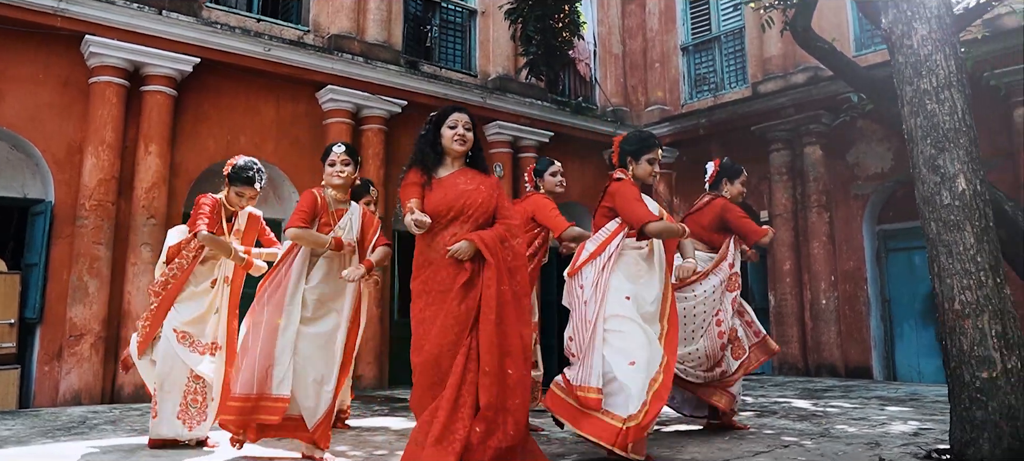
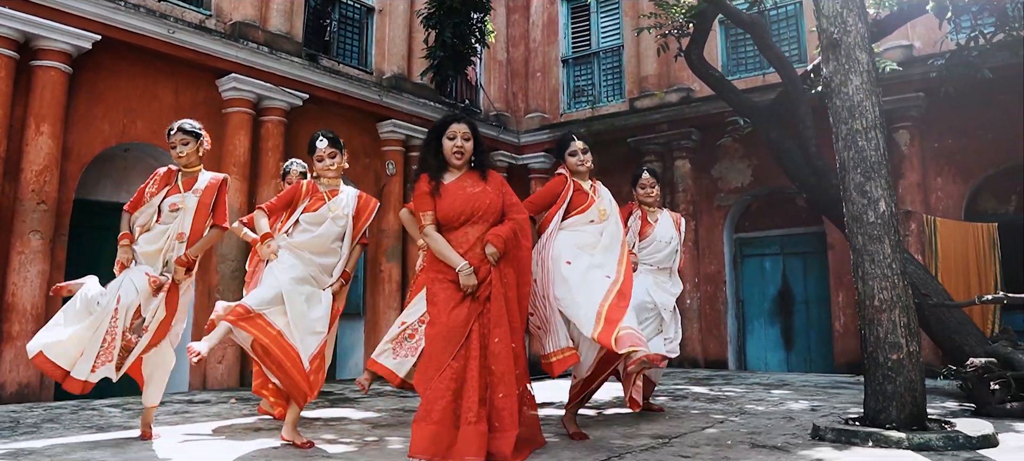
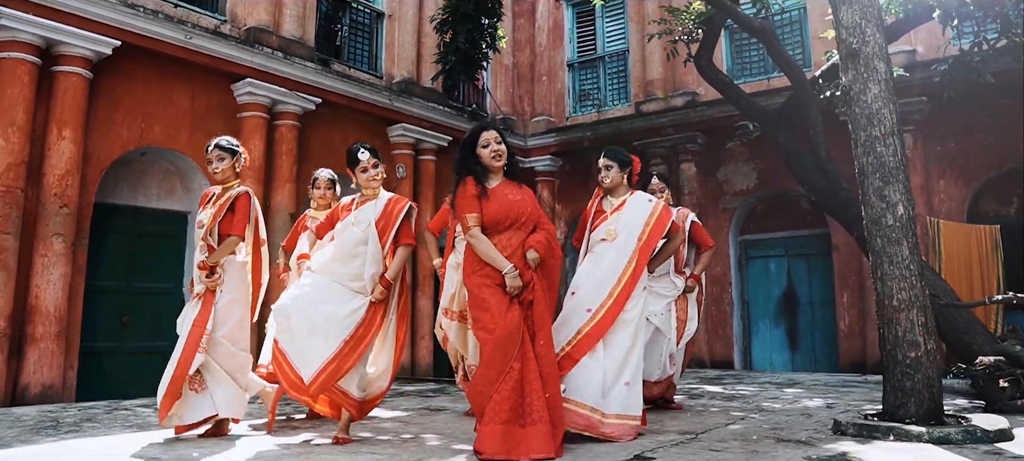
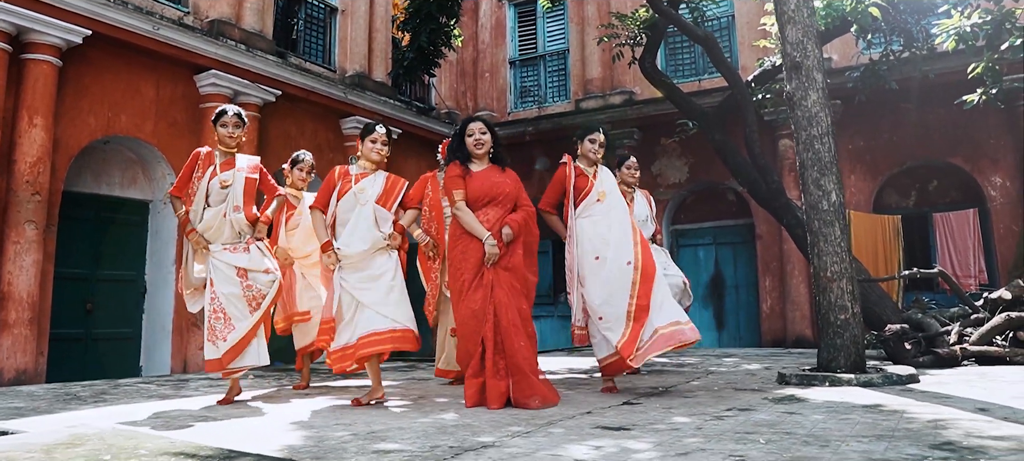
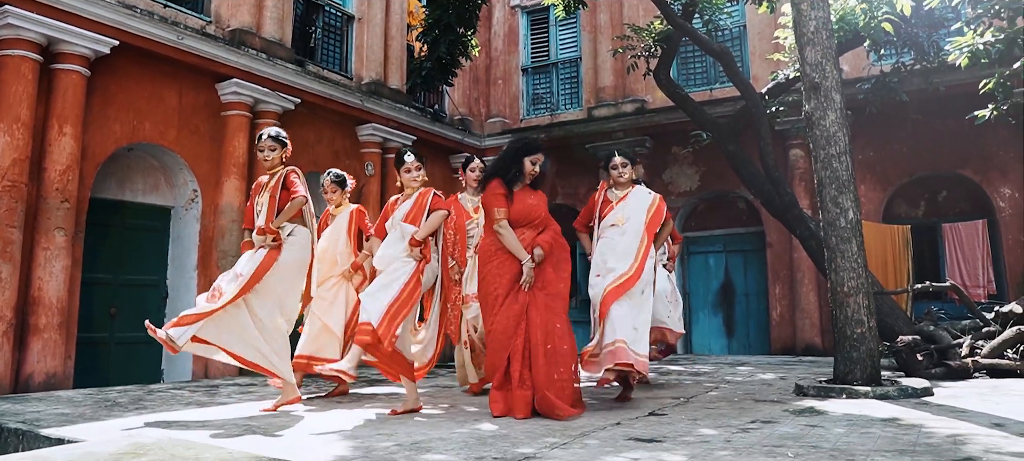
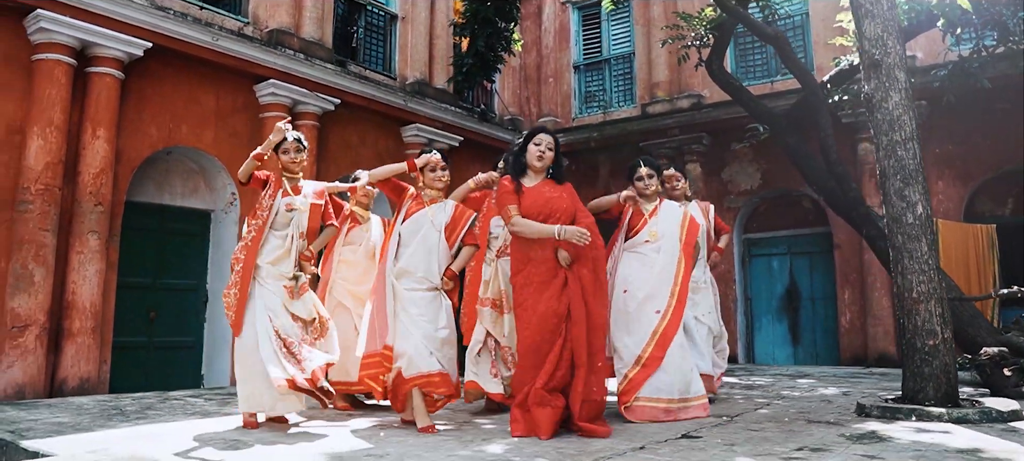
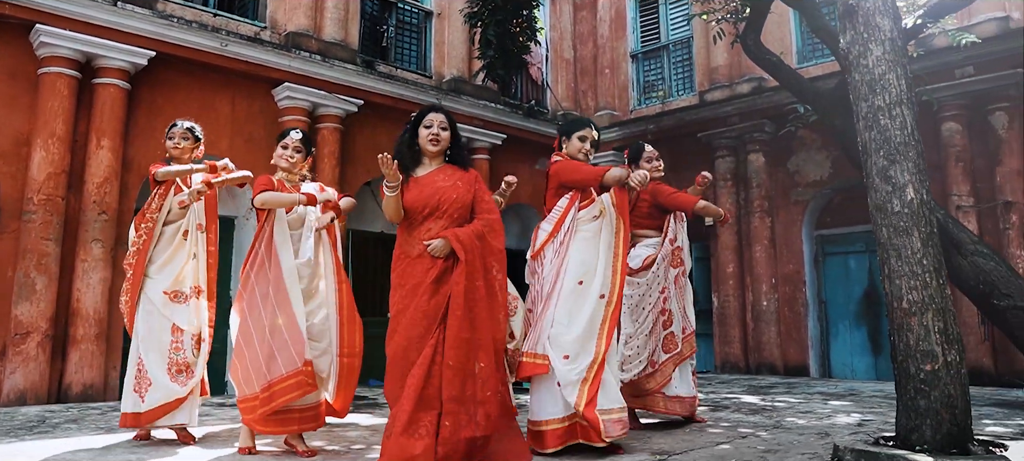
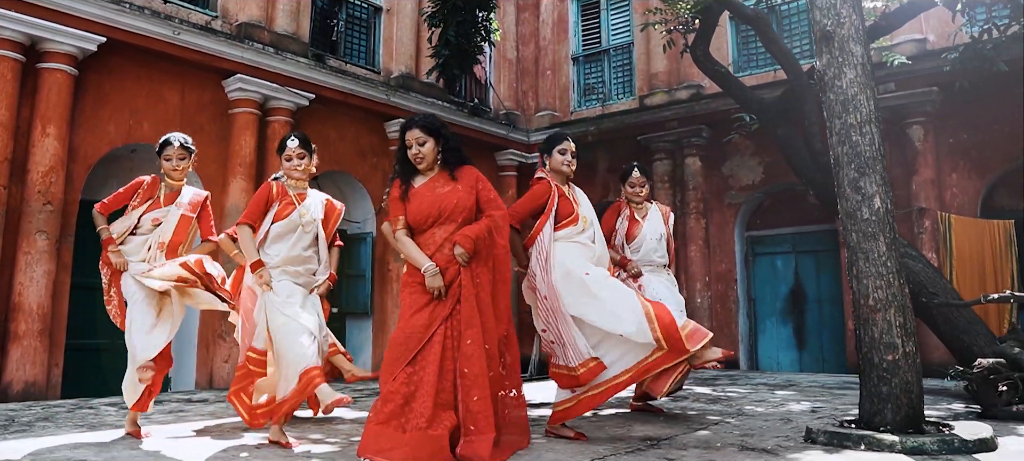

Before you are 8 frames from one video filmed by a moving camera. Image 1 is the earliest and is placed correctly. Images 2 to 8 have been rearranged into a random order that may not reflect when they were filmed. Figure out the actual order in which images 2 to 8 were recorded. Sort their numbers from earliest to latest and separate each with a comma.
7, 8, 2, 3, 6, 5, 4
